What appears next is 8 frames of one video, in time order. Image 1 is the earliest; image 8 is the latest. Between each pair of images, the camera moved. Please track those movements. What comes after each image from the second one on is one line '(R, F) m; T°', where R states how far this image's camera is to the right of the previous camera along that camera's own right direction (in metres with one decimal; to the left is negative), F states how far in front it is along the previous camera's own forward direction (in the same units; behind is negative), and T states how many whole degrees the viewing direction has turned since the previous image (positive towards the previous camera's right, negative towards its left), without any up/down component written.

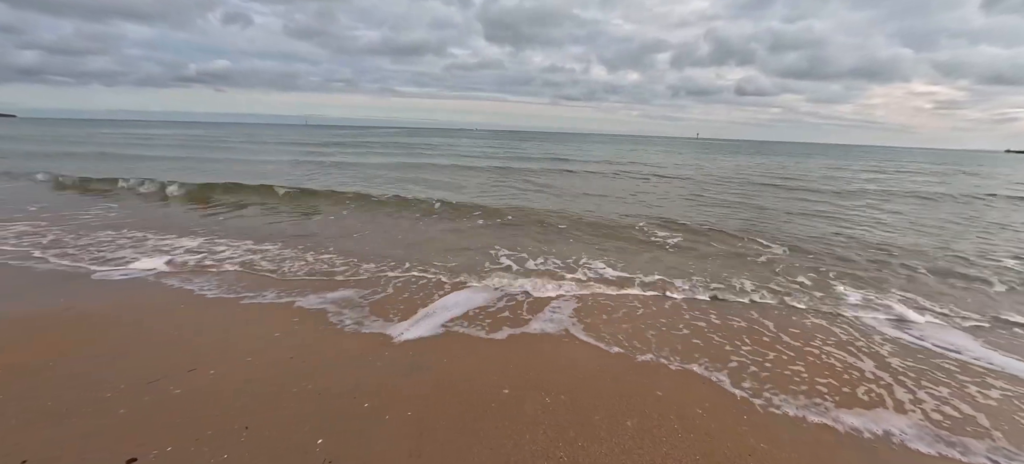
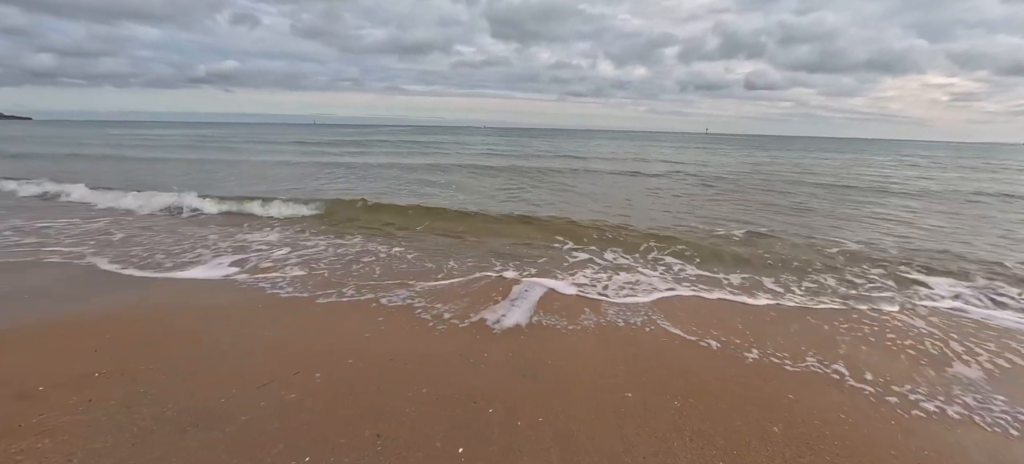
(-1.2, +0.3) m; -1°
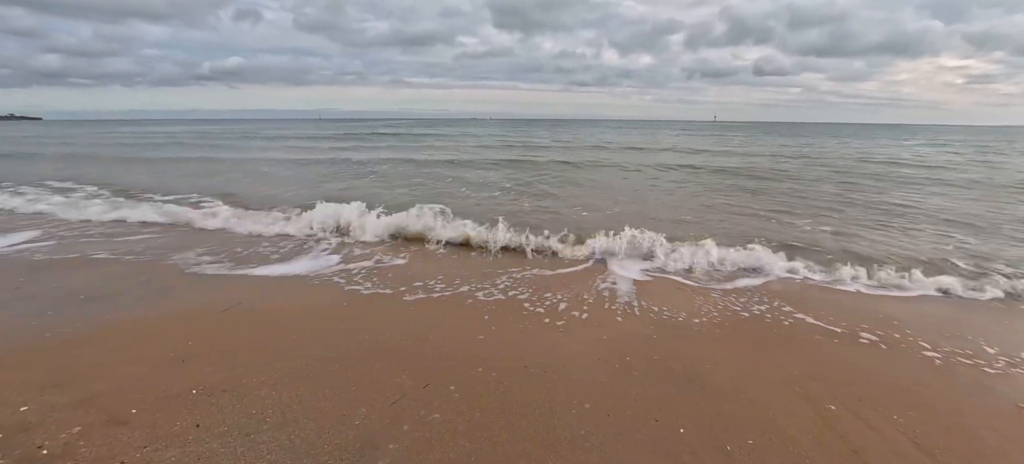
(-1.4, +0.7) m; -1°
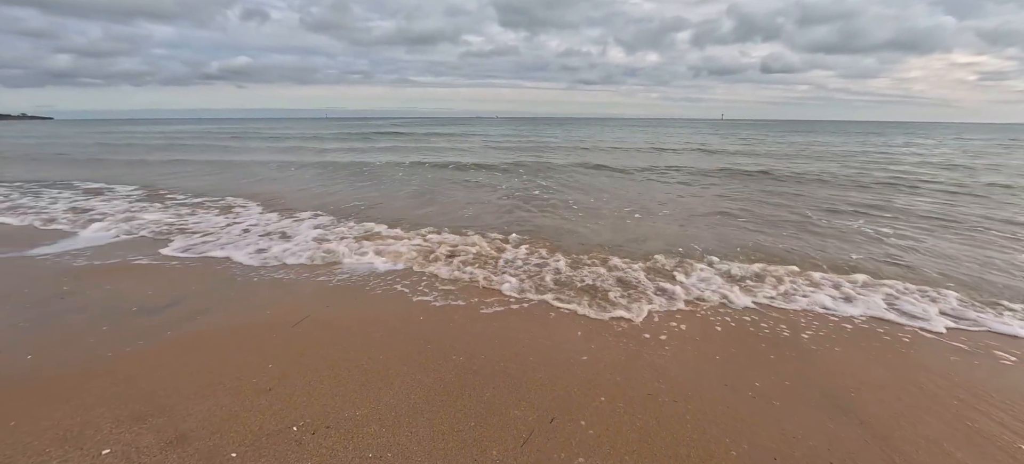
(-0.9, +0.4) m; -1°
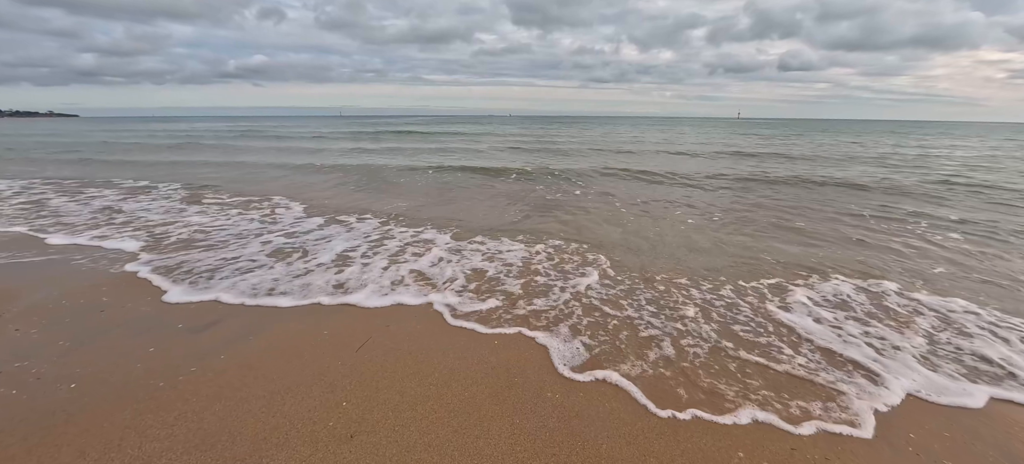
(-0.7, +0.5) m; -2°
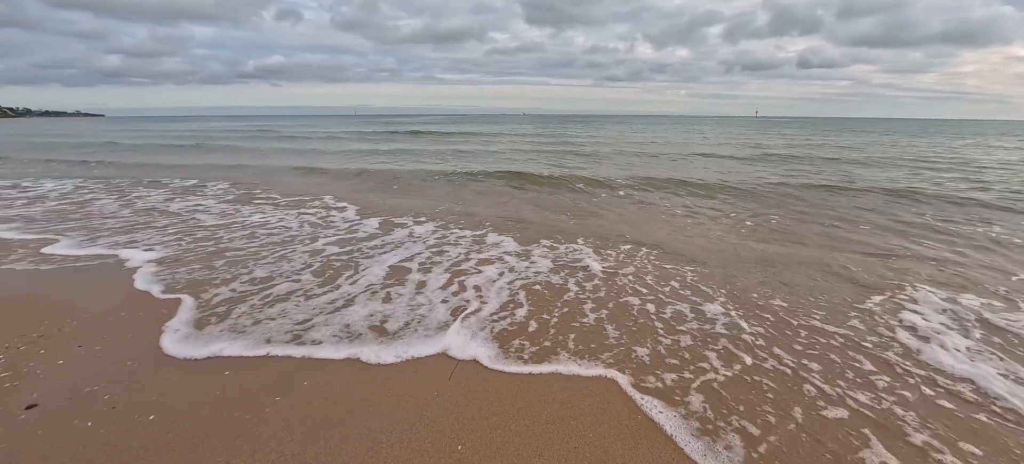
(-0.8, +0.4) m; -2°
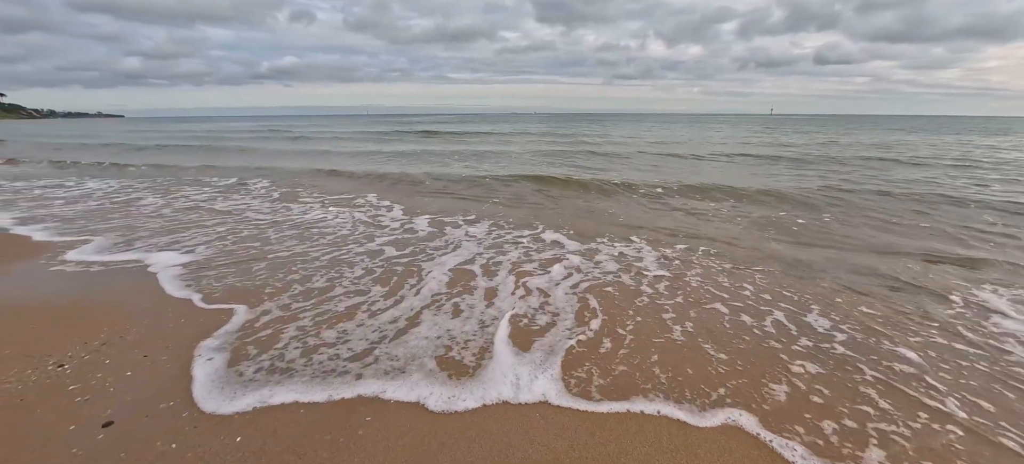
(-0.7, +0.3) m; -1°
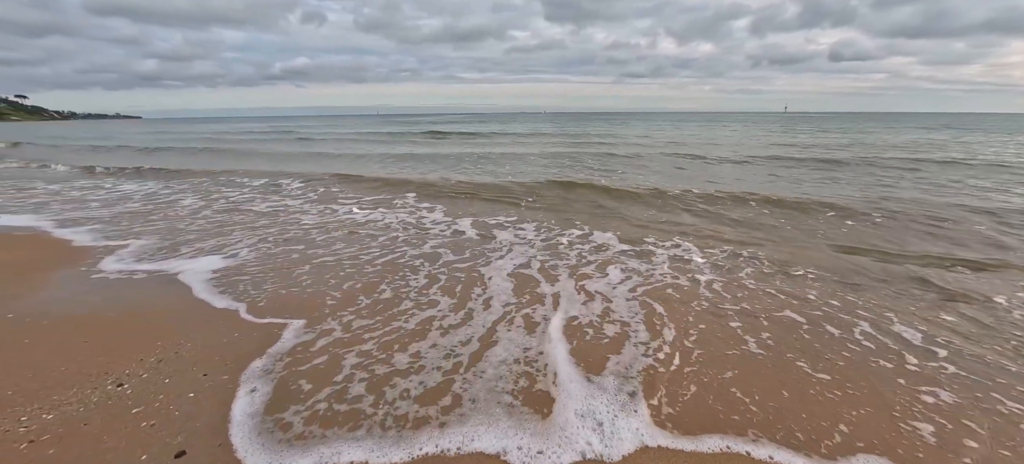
(-0.6, +0.3) m; -1°
